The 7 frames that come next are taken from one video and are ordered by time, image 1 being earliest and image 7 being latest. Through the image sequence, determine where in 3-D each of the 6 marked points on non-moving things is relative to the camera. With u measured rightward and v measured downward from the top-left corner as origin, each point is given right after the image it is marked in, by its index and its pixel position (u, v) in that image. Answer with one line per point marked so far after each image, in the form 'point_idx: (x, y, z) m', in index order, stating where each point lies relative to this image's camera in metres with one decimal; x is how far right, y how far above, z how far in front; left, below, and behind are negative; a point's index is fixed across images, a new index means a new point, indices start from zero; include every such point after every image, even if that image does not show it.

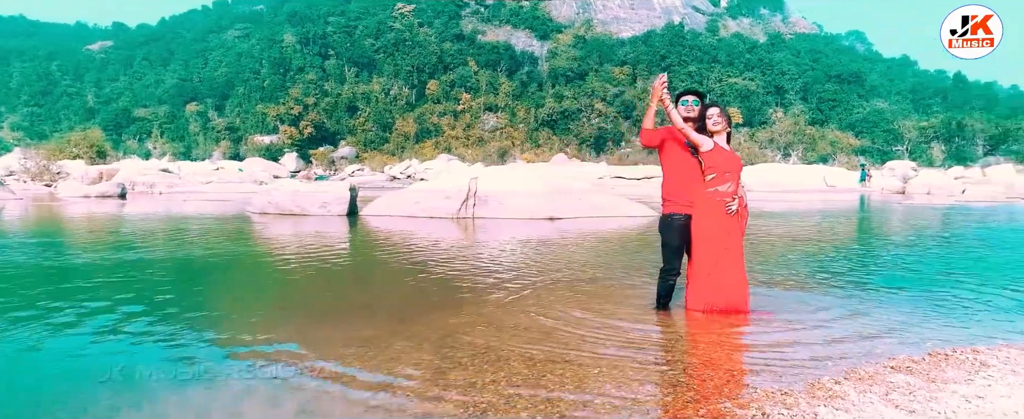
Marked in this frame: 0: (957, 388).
0: (+2.0, -0.8, +2.9) m
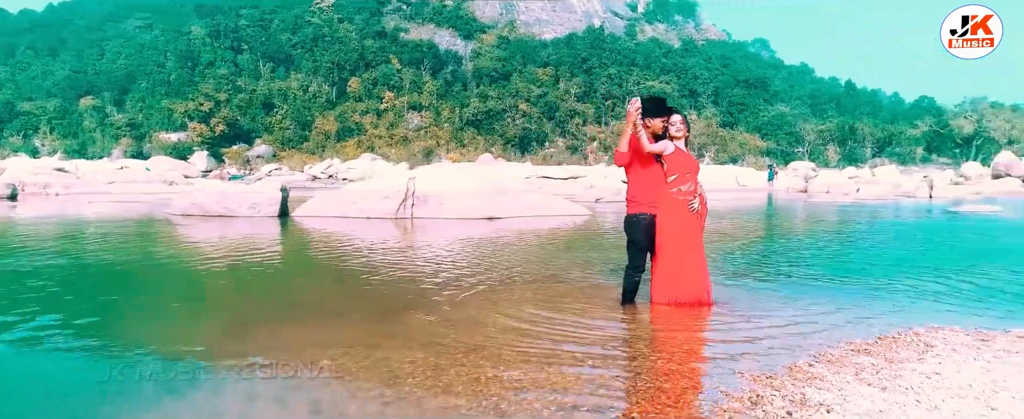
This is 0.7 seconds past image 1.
0: (+2.0, -0.8, +3.3) m
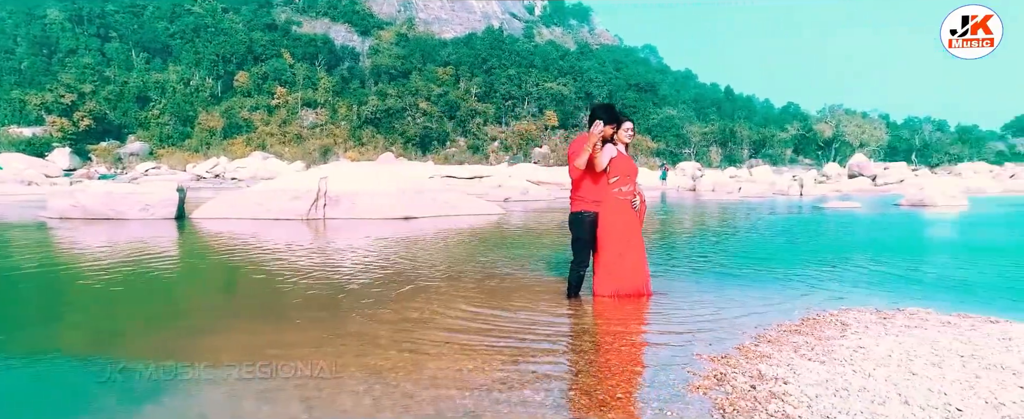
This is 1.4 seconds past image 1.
0: (+1.9, -0.8, +3.7) m
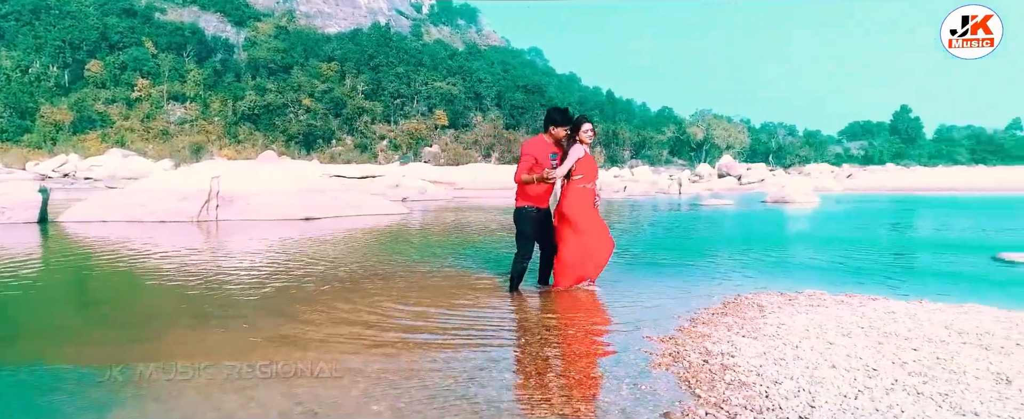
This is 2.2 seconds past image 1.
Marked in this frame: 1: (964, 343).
0: (+1.7, -0.7, +4.3) m
1: (+2.5, -0.7, +3.6) m
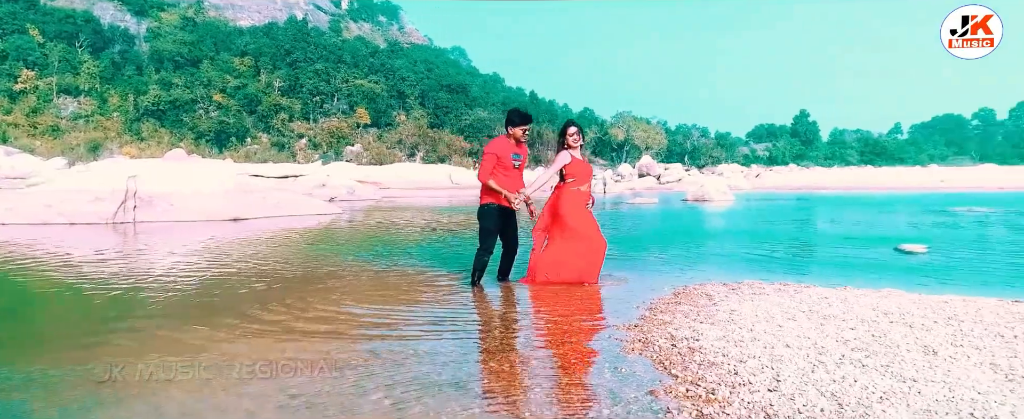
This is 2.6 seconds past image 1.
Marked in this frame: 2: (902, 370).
0: (+1.5, -0.7, +4.6) m
1: (+2.4, -0.7, +4.0) m
2: (+1.9, -0.8, +3.1) m
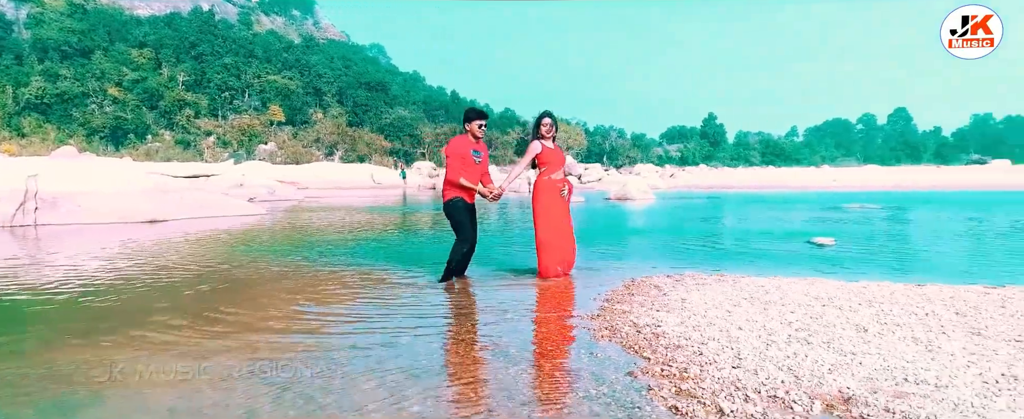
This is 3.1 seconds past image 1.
0: (+1.2, -0.7, +5.0) m
1: (+2.2, -0.7, +4.5) m
2: (+1.8, -0.7, +3.5) m
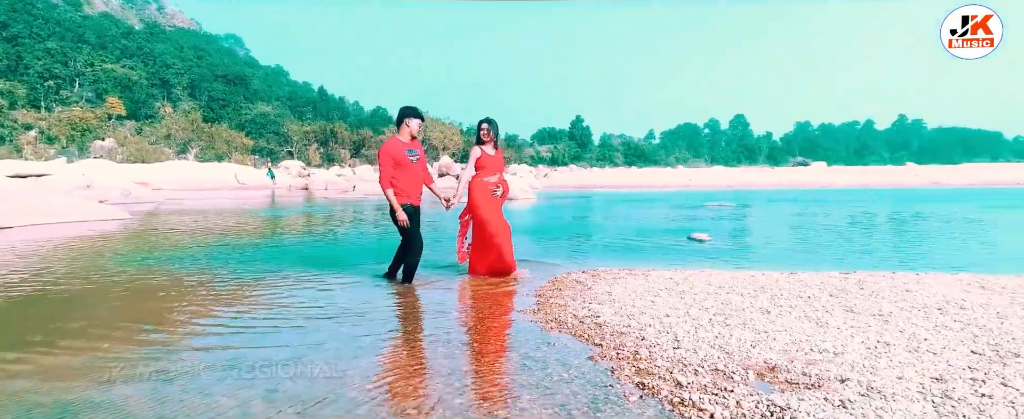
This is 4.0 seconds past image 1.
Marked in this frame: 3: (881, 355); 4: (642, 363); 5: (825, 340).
0: (+0.7, -0.7, +5.5) m
1: (+1.8, -0.7, +5.2) m
2: (+1.6, -0.8, +4.2) m
3: (+2.1, -0.8, +3.6) m
4: (+0.7, -0.9, +3.6) m
5: (+1.9, -0.8, +3.9) m
